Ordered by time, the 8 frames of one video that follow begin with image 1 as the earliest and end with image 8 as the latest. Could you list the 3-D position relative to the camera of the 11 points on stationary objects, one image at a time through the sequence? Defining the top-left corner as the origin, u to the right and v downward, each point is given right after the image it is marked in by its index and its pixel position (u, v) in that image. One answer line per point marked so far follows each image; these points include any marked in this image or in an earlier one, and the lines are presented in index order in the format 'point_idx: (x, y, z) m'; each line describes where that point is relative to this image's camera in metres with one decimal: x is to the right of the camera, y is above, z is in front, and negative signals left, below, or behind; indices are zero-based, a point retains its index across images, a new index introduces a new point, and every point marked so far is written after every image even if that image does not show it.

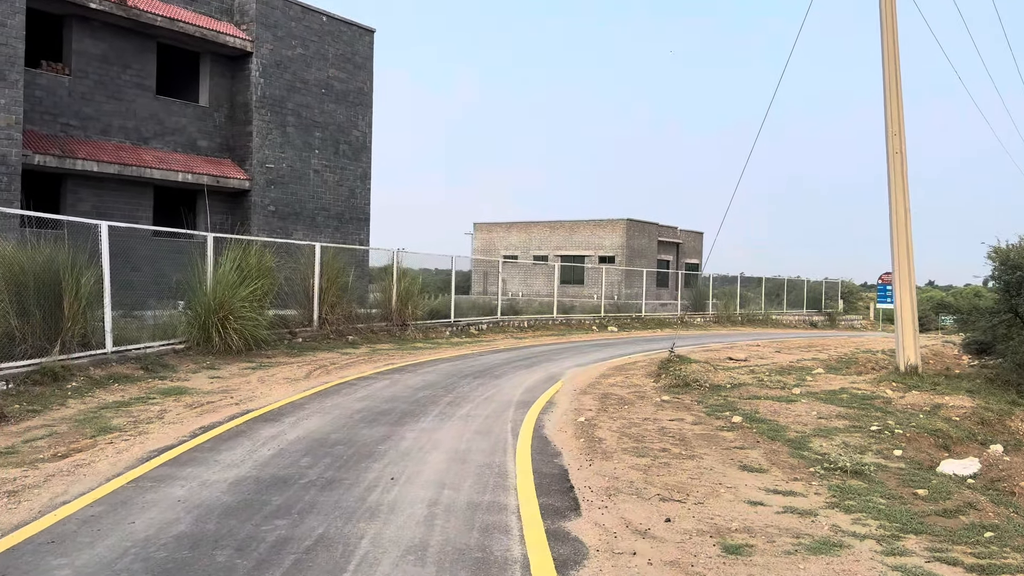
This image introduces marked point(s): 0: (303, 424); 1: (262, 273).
0: (-1.8, -1.2, +7.4) m
1: (-4.0, +0.2, +13.5) m
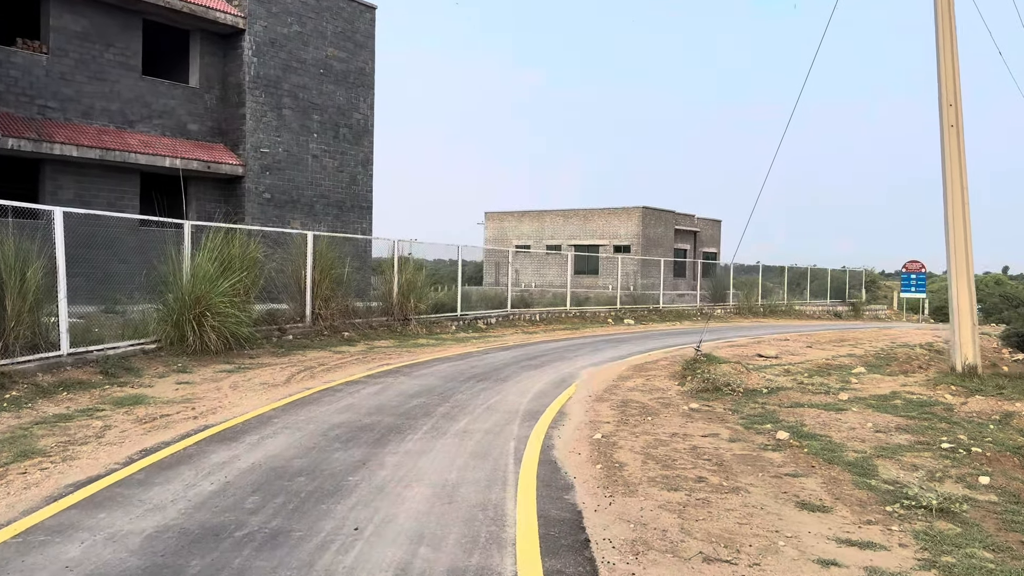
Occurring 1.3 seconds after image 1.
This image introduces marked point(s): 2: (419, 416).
0: (-1.8, -1.2, +6.2) m
1: (-3.9, +0.3, +12.3) m
2: (-0.8, -1.1, +7.4) m
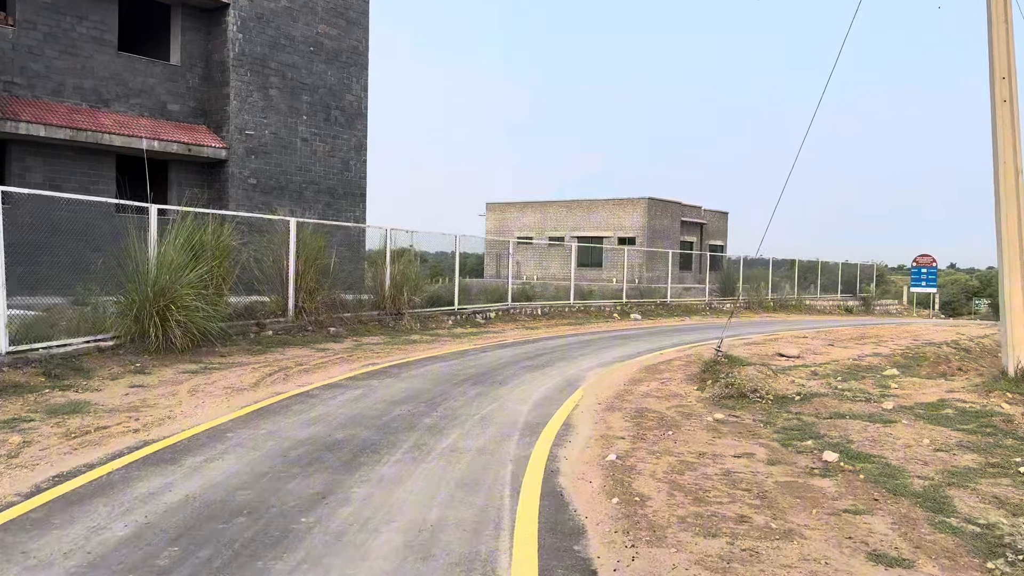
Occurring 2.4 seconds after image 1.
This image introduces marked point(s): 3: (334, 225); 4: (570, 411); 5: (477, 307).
0: (-1.8, -1.1, +5.1) m
1: (-3.9, +0.5, +11.2) m
2: (-0.9, -1.1, +6.3) m
3: (-3.0, +1.1, +14.6) m
4: (+0.5, -1.1, +7.4) m
5: (-0.7, -0.4, +18.6) m
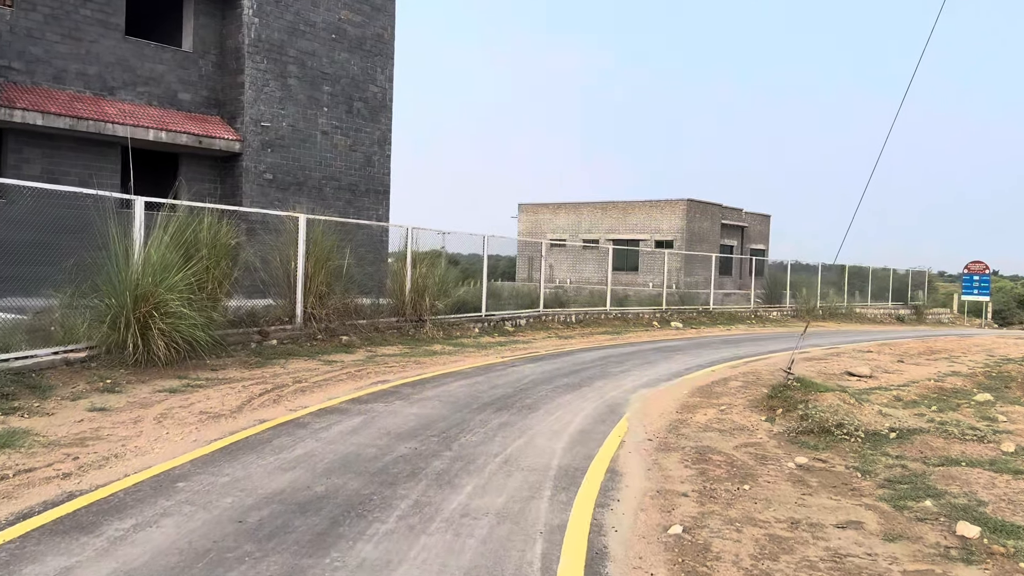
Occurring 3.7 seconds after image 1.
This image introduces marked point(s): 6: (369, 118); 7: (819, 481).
0: (-1.7, -1.1, +3.8) m
1: (-3.5, +0.4, +10.0) m
2: (-0.7, -1.1, +5.0) m
3: (-2.5, +1.0, +13.3) m
4: (+0.7, -1.2, +6.0) m
5: (-0.1, -0.5, +17.2) m
6: (-3.2, +3.8, +18.8) m
7: (+2.0, -1.2, +5.5) m
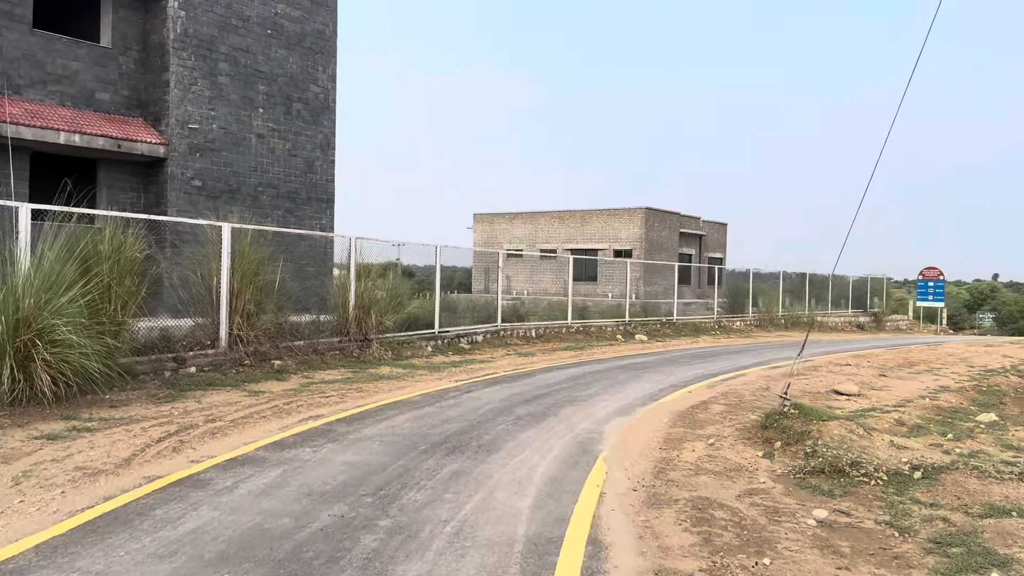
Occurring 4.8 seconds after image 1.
0: (-1.9, -1.2, +2.5) m
1: (-4.0, +0.2, +8.6) m
2: (-0.9, -1.2, +3.7) m
3: (-3.1, +0.8, +12.0) m
4: (+0.5, -1.3, +4.8) m
5: (-0.9, -0.8, +16.0) m
6: (-4.2, +3.5, +17.4) m
7: (+1.8, -1.3, +4.4) m
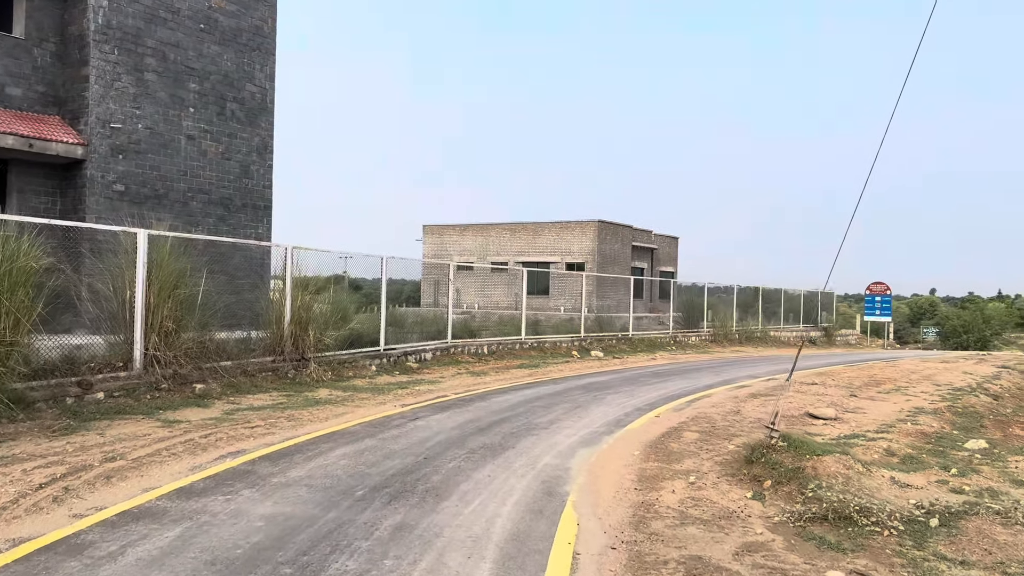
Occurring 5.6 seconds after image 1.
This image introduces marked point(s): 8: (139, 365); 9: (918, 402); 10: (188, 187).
0: (-1.9, -1.3, +1.4) m
1: (-4.4, +0.1, +7.4) m
2: (-1.0, -1.3, +2.7) m
3: (-3.8, +0.6, +10.9) m
4: (+0.3, -1.4, +3.9) m
5: (-1.8, -1.0, +15.0) m
6: (-5.2, +3.2, +16.3) m
7: (+1.6, -1.4, +3.6) m
8: (-4.0, -0.8, +9.1) m
9: (+5.7, -1.6, +11.9) m
10: (-5.8, +1.8, +15.1) m
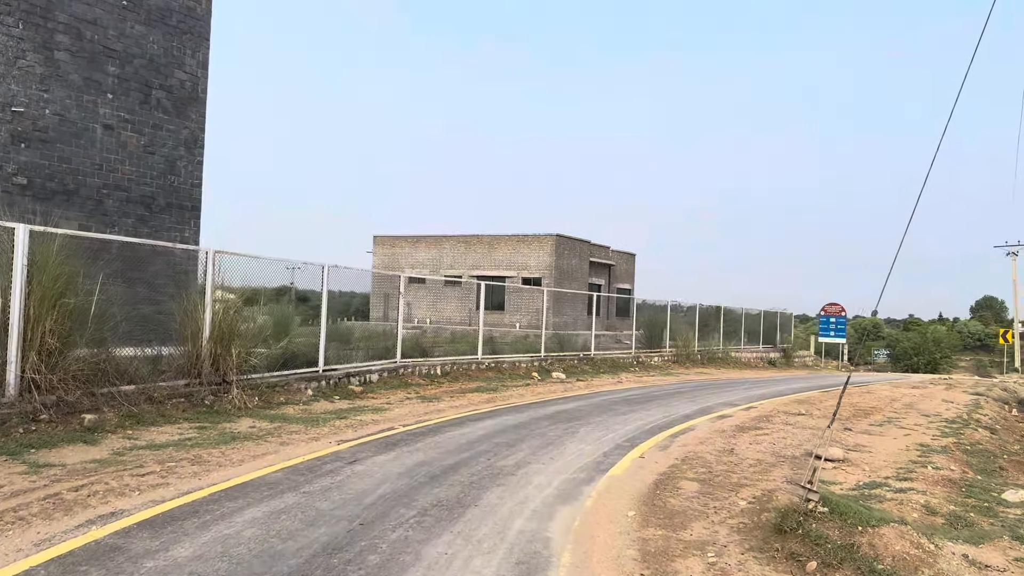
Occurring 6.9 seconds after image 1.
0: (-1.8, -1.3, -0.2) m
1: (-4.7, 0.0, +5.7) m
2: (-1.0, -1.3, +1.2) m
3: (-4.2, +0.5, +9.2) m
4: (+0.2, -1.4, +2.5) m
5: (-2.5, -1.2, +13.4) m
6: (-5.9, +3.0, +14.6) m
7: (+1.5, -1.5, +2.2) m
8: (-4.4, -0.9, +7.4) m
9: (+5.2, -1.9, +10.8) m
10: (-6.4, +1.7, +13.3) m
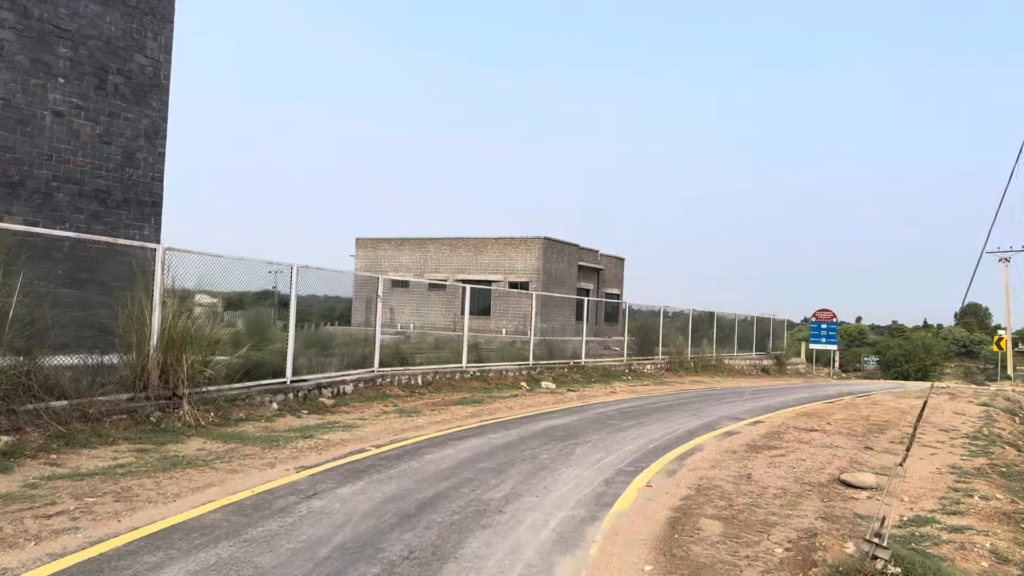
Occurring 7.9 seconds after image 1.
0: (-1.8, -1.2, -1.2) m
1: (-4.7, +0.1, +4.6) m
2: (-1.0, -1.3, +0.1) m
3: (-4.3, +0.5, +8.1) m
4: (+0.2, -1.4, +1.4) m
5: (-2.7, -1.3, +12.3) m
6: (-6.1, +3.0, +13.5) m
7: (+1.5, -1.5, +1.2) m
8: (-4.5, -0.9, +6.3) m
9: (+5.1, -2.0, +9.8) m
10: (-6.6, +1.6, +12.2) m
